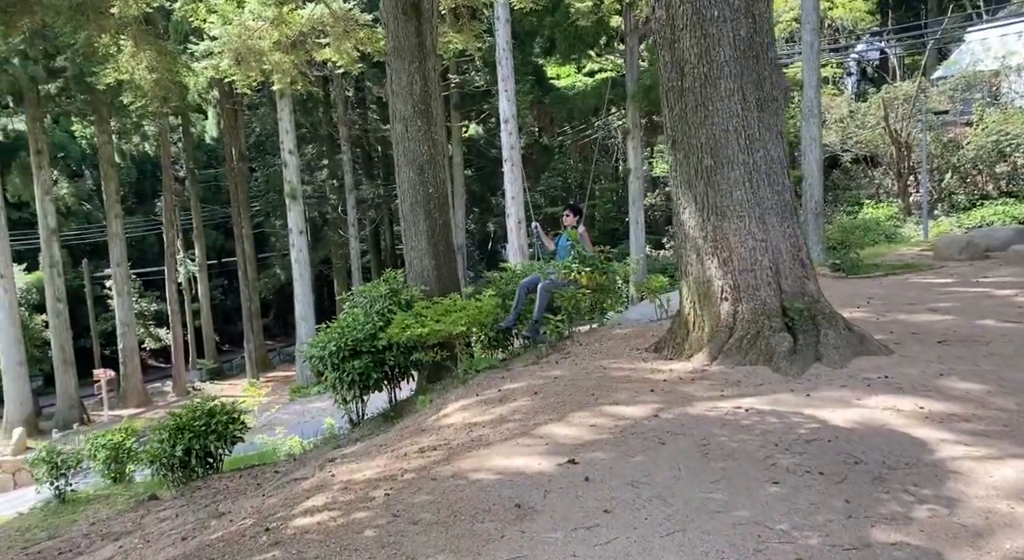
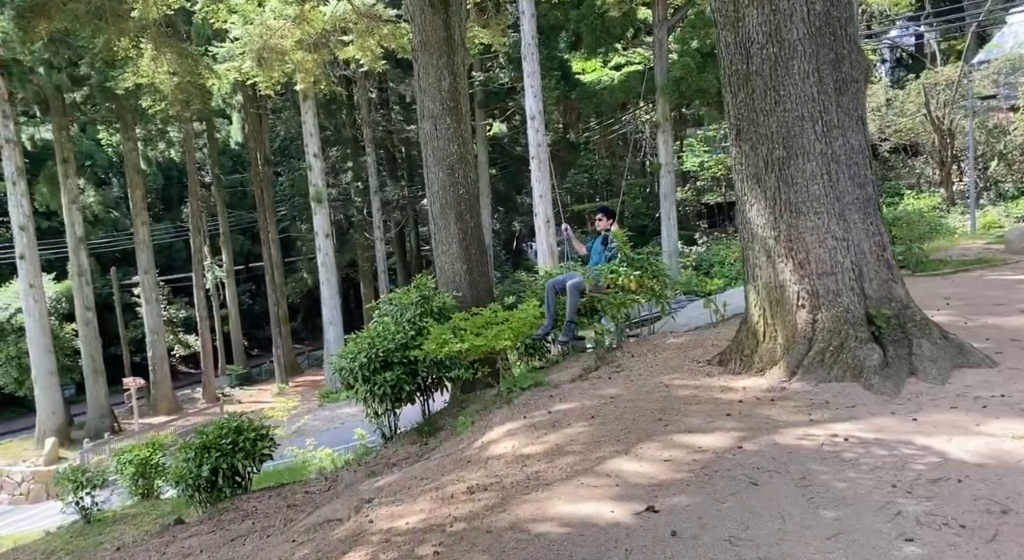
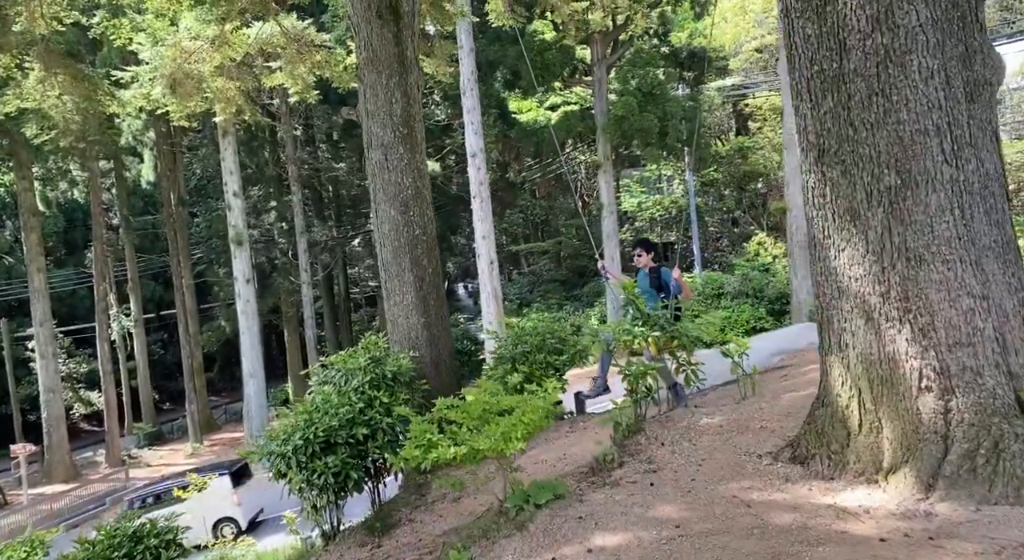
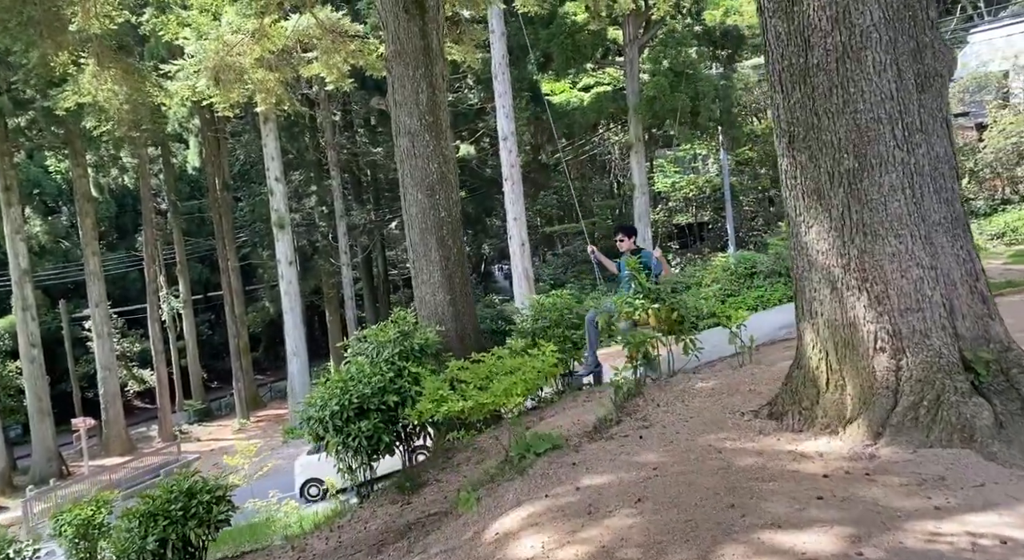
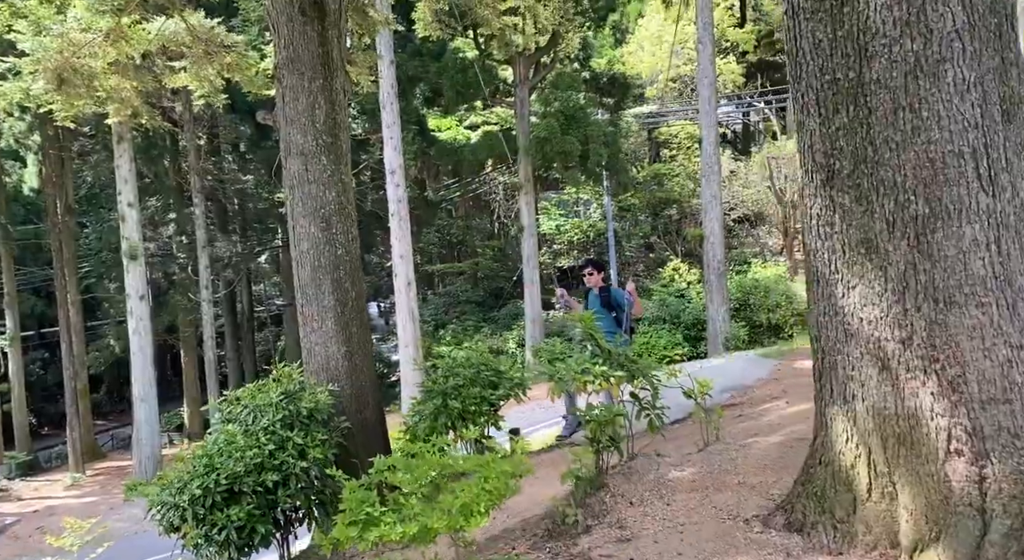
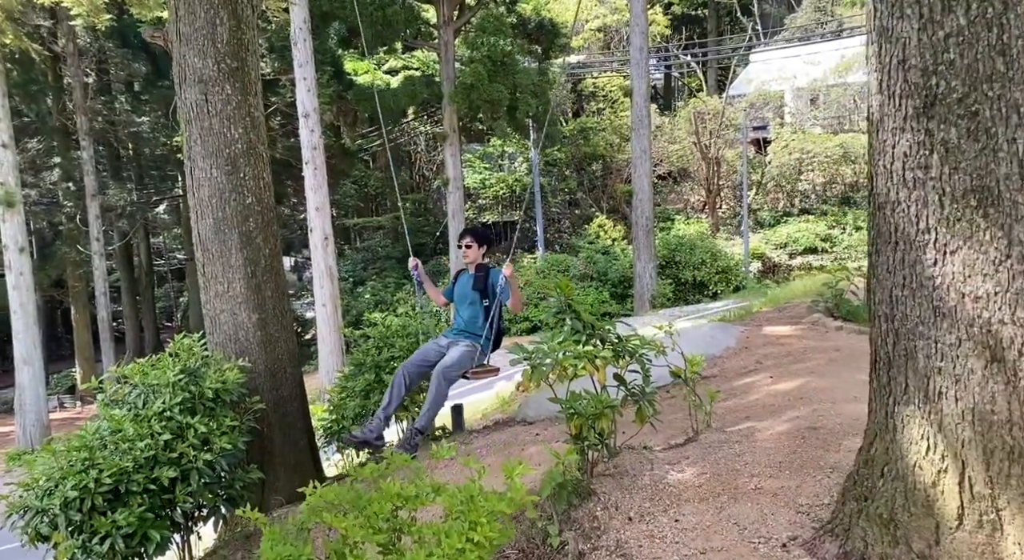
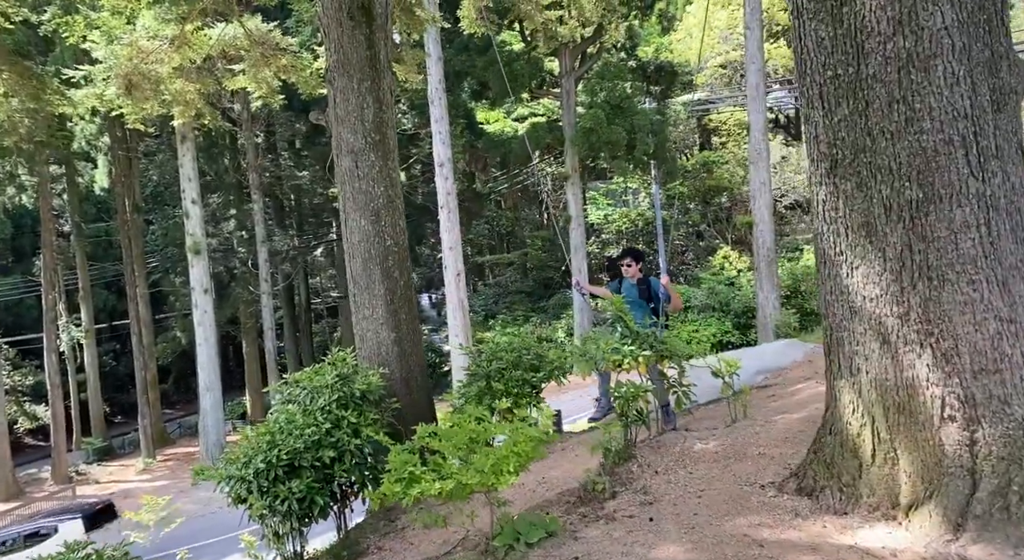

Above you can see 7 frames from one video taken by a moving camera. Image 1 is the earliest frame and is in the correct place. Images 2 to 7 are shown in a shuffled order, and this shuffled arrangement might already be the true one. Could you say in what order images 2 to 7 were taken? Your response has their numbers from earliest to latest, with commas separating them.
2, 4, 3, 7, 5, 6
